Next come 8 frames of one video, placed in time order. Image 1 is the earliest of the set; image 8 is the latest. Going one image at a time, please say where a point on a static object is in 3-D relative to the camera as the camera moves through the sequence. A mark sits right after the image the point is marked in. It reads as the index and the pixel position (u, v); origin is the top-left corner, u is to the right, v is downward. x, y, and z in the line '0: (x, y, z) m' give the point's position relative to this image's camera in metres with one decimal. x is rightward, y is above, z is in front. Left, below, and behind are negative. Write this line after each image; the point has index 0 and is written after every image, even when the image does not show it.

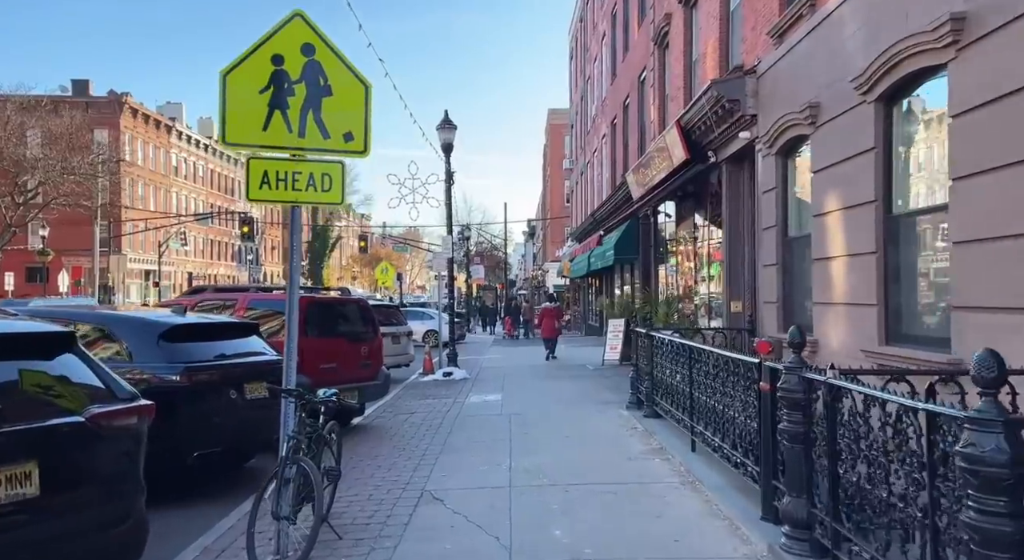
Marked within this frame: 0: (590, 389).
0: (+1.5, -2.1, +13.7) m
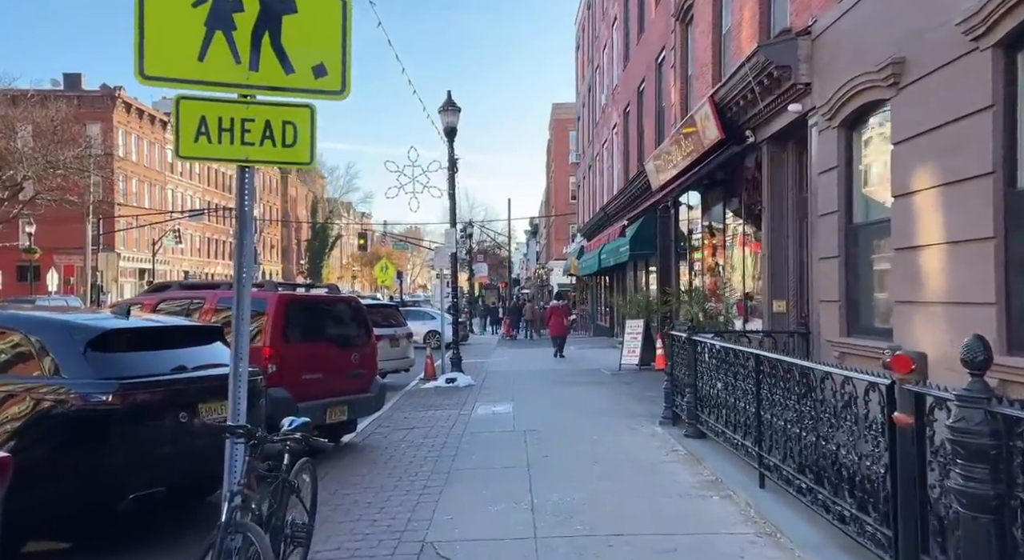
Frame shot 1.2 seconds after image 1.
0: (+1.7, -2.0, +12.2) m
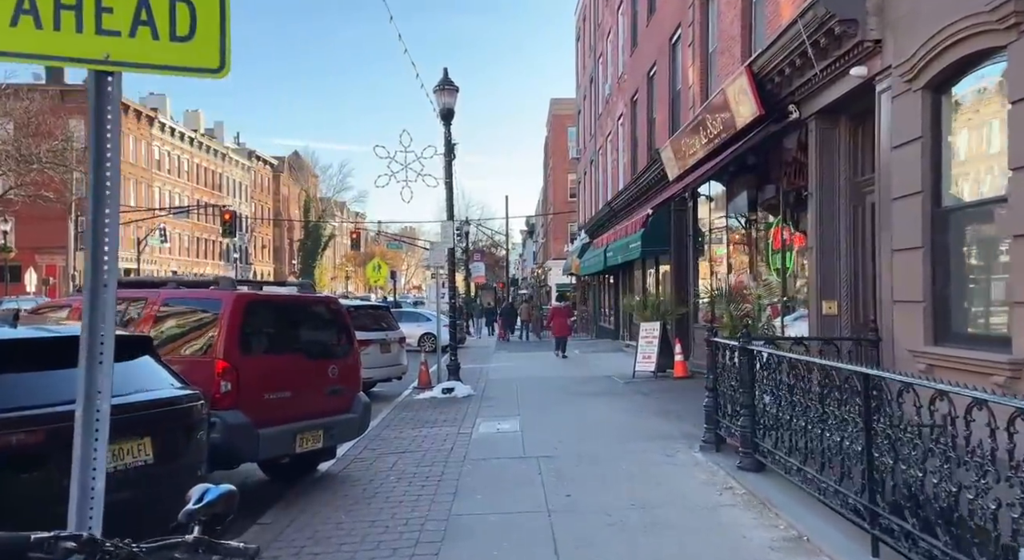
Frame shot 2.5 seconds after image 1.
0: (+1.8, -2.0, +10.7) m
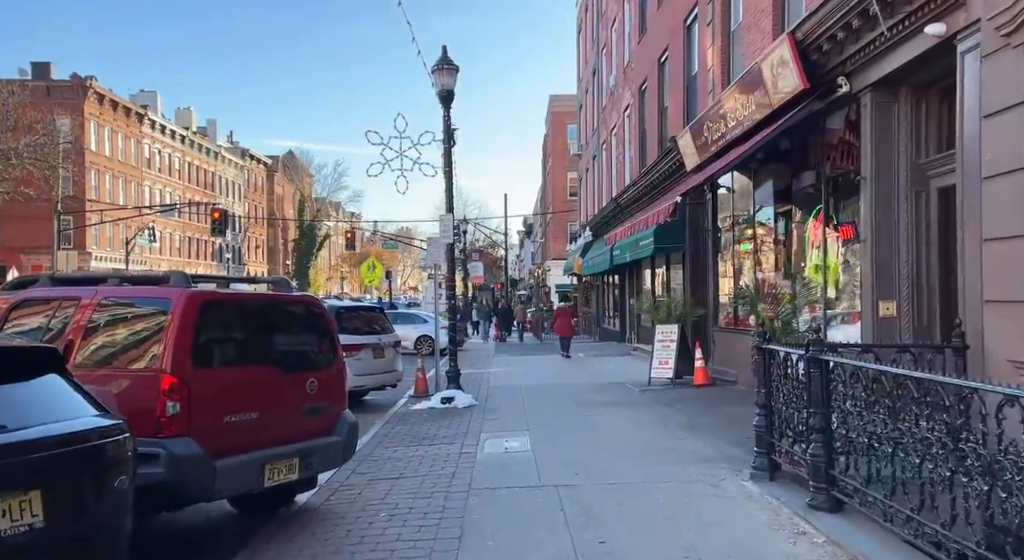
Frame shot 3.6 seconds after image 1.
0: (+1.9, -2.0, +9.4) m
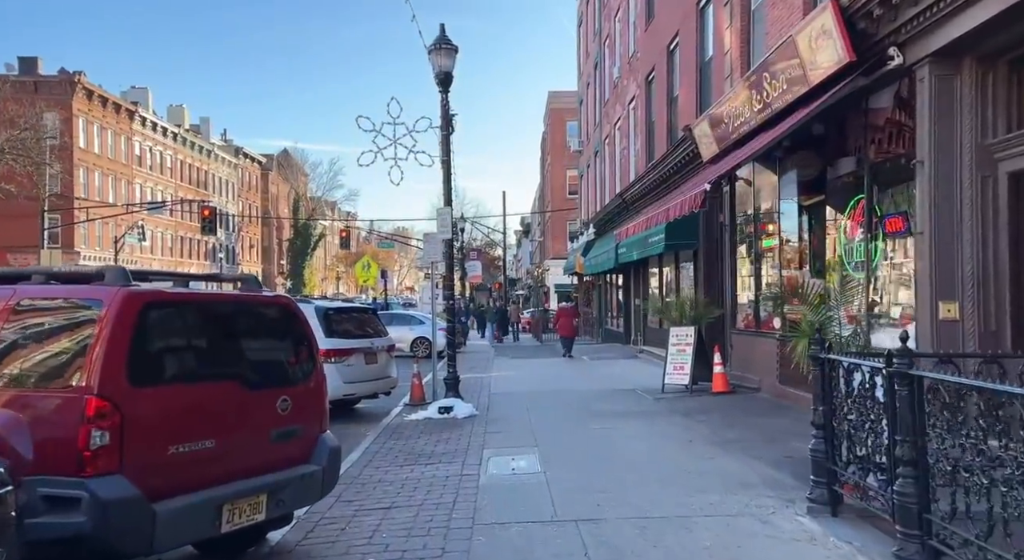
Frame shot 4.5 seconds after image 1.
0: (+2.0, -1.9, +8.4) m
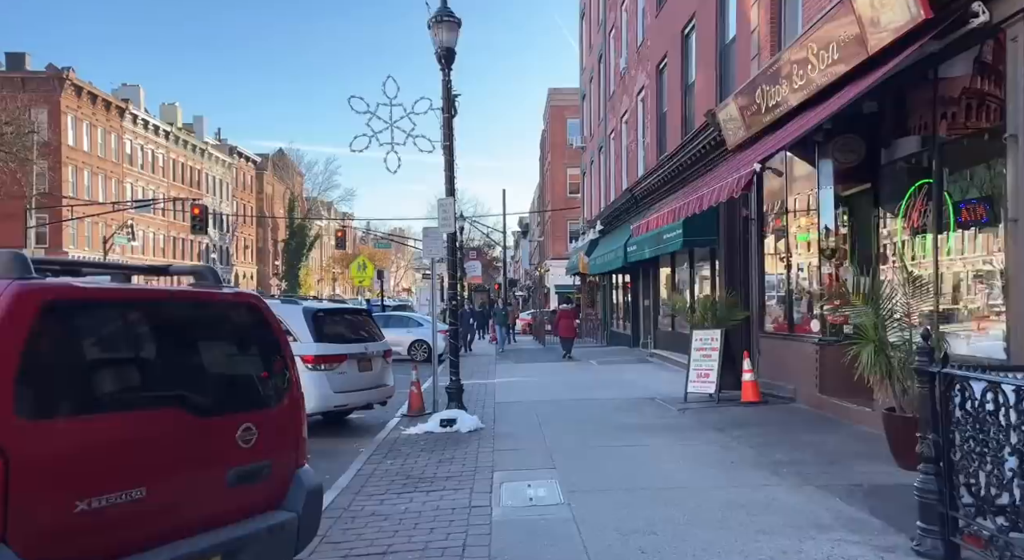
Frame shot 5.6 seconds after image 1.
0: (+2.1, -1.9, +7.2) m
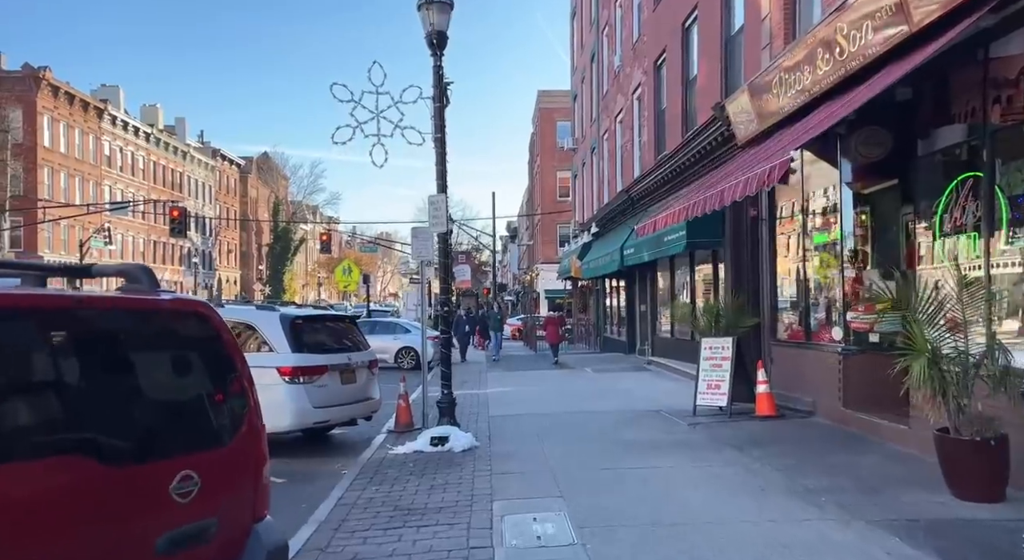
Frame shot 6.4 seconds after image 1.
0: (+2.1, -1.9, +6.3) m
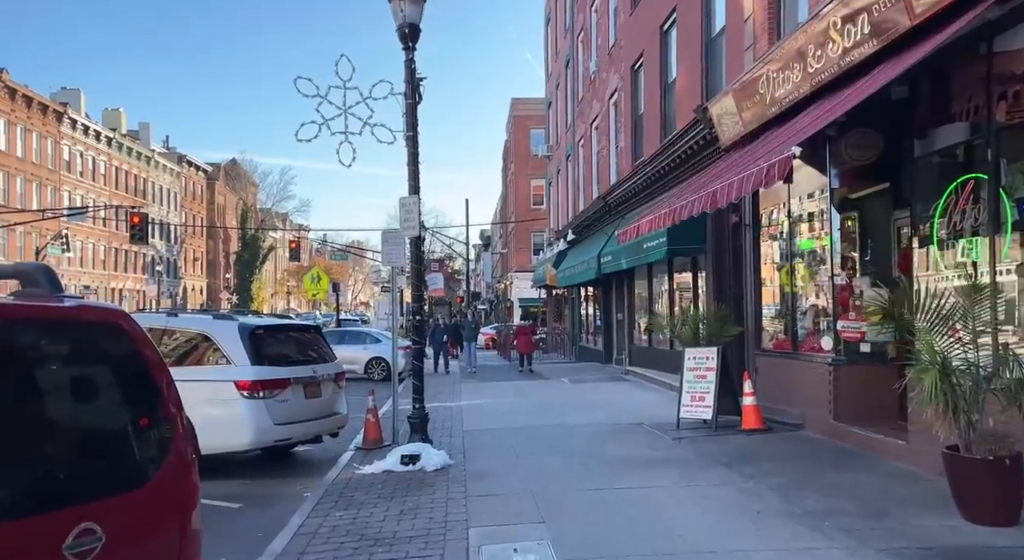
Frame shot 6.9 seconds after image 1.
0: (+2.0, -2.0, +5.8) m
